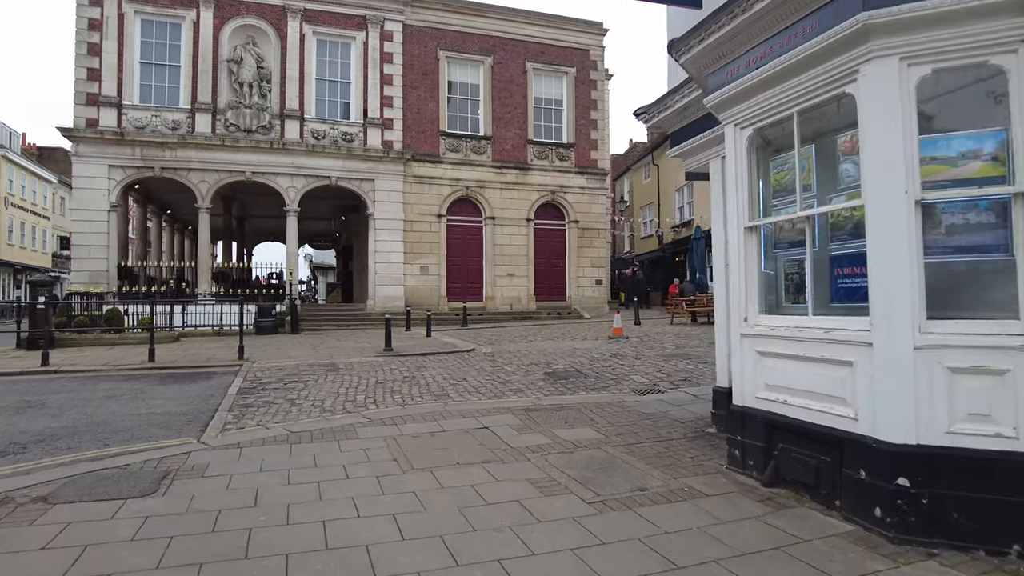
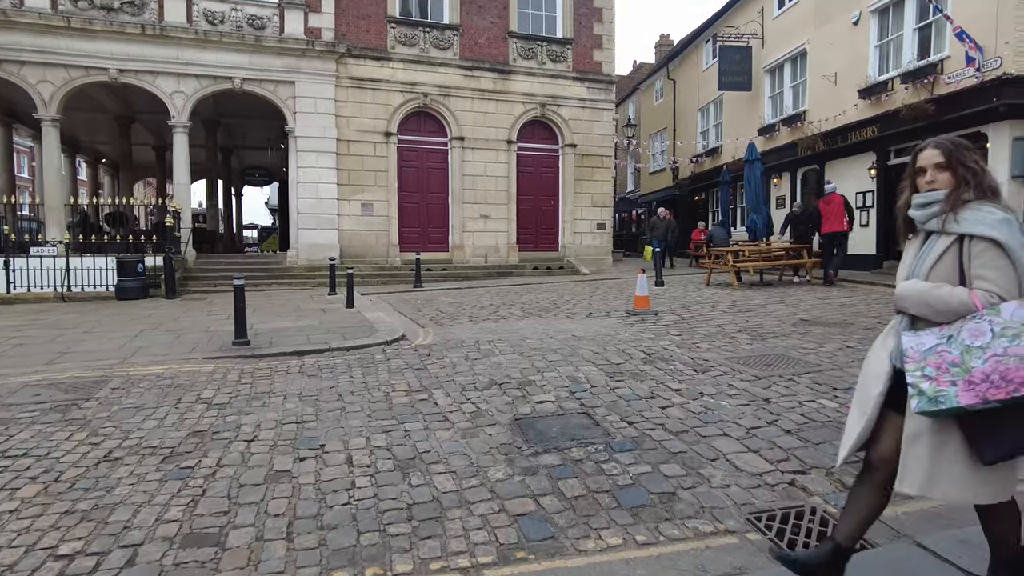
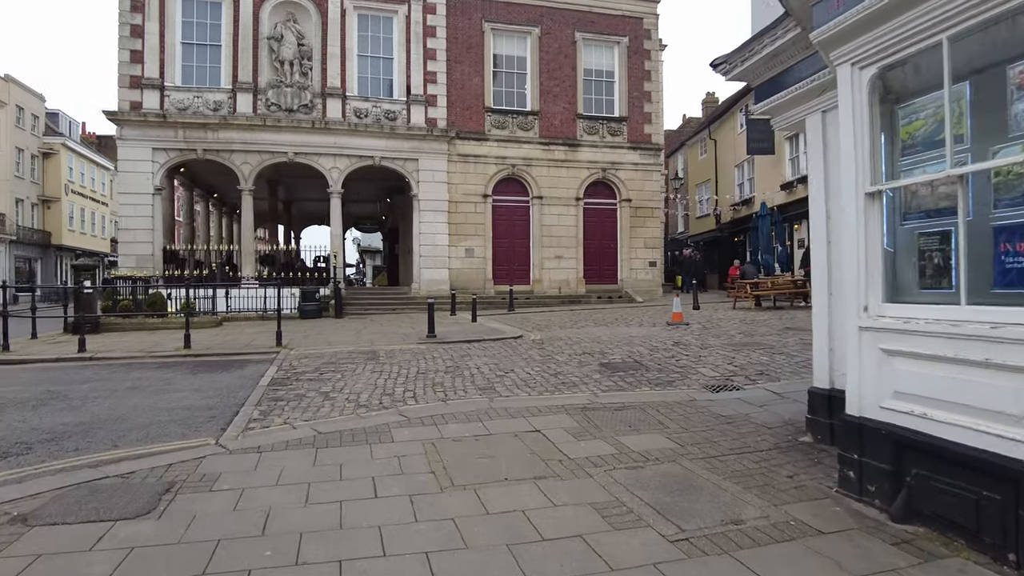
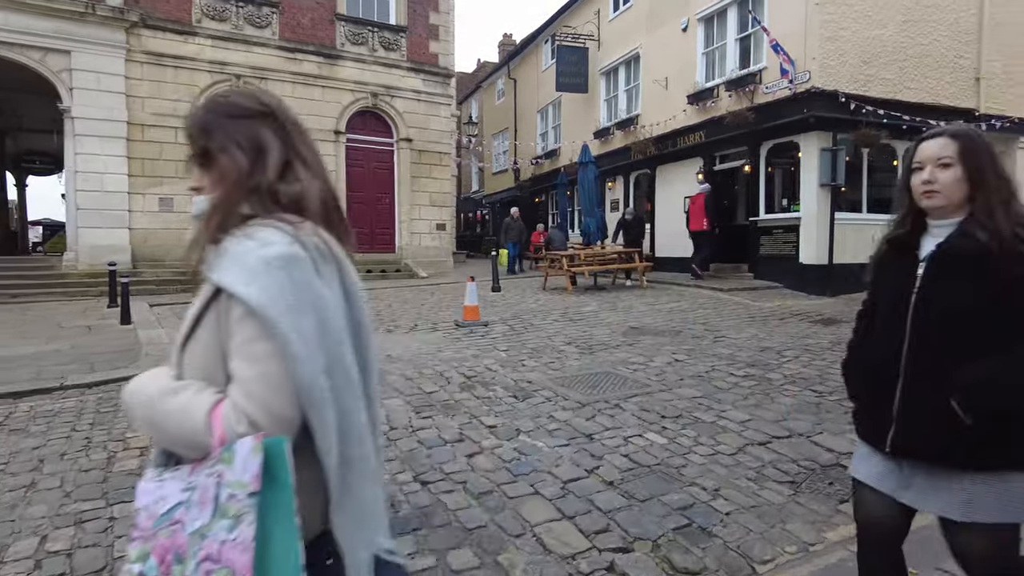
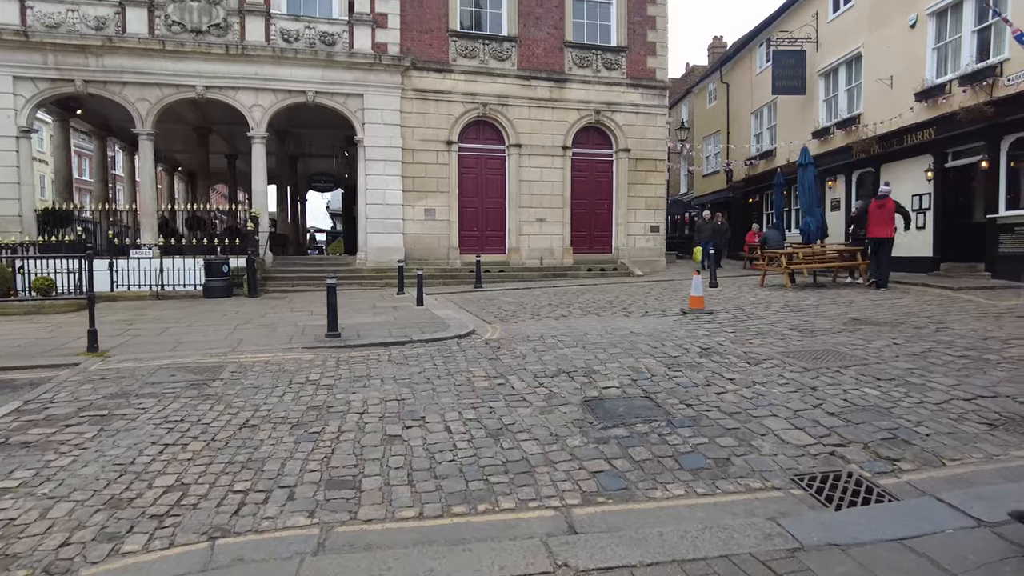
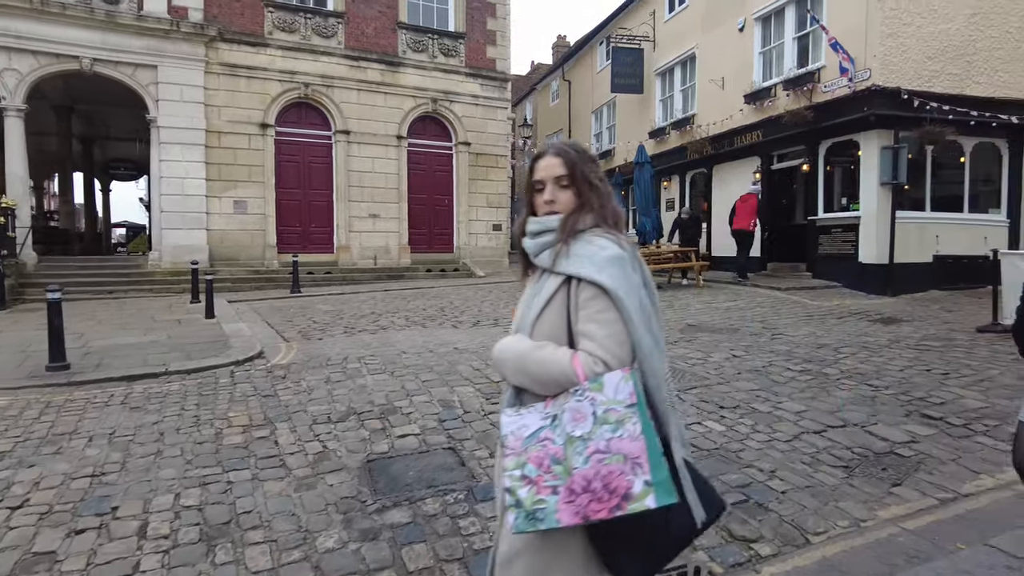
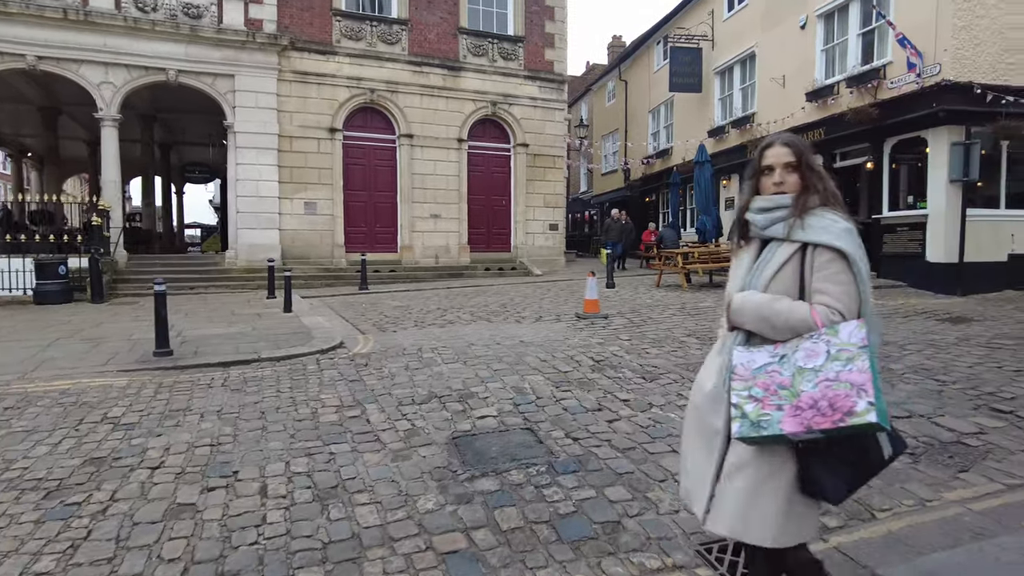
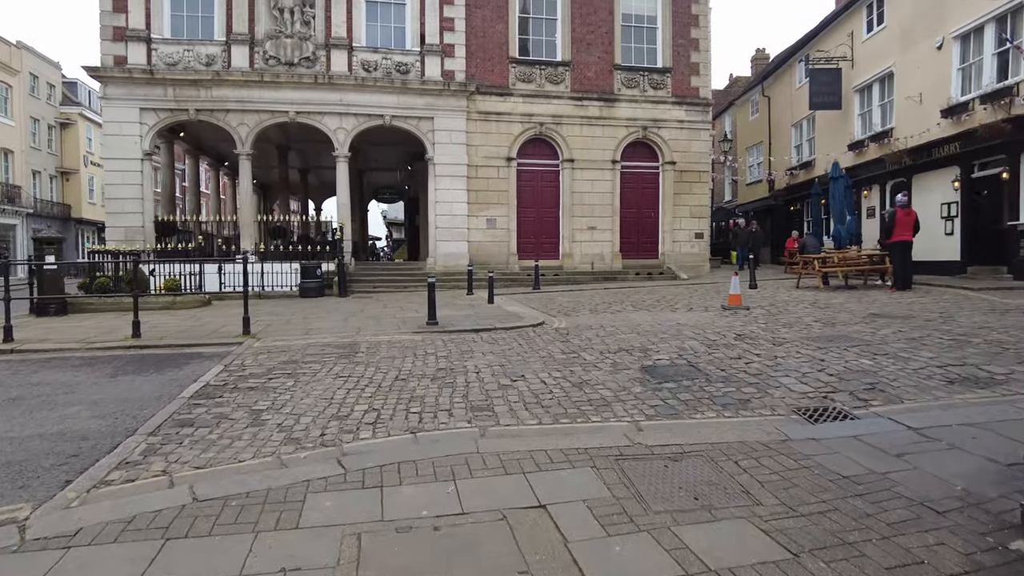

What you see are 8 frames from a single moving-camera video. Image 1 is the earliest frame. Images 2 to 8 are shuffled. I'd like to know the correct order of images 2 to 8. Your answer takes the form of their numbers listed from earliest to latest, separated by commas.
3, 8, 5, 2, 7, 6, 4
